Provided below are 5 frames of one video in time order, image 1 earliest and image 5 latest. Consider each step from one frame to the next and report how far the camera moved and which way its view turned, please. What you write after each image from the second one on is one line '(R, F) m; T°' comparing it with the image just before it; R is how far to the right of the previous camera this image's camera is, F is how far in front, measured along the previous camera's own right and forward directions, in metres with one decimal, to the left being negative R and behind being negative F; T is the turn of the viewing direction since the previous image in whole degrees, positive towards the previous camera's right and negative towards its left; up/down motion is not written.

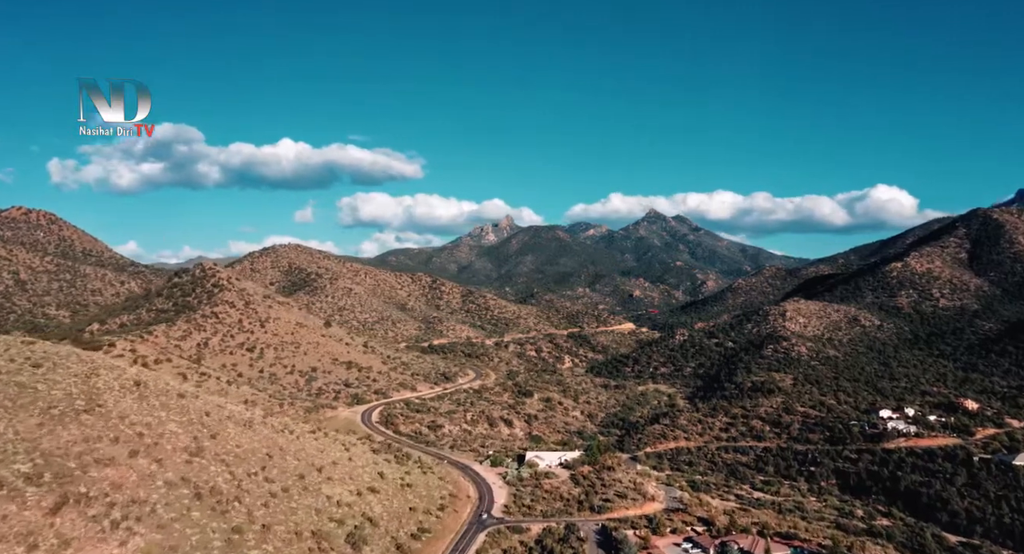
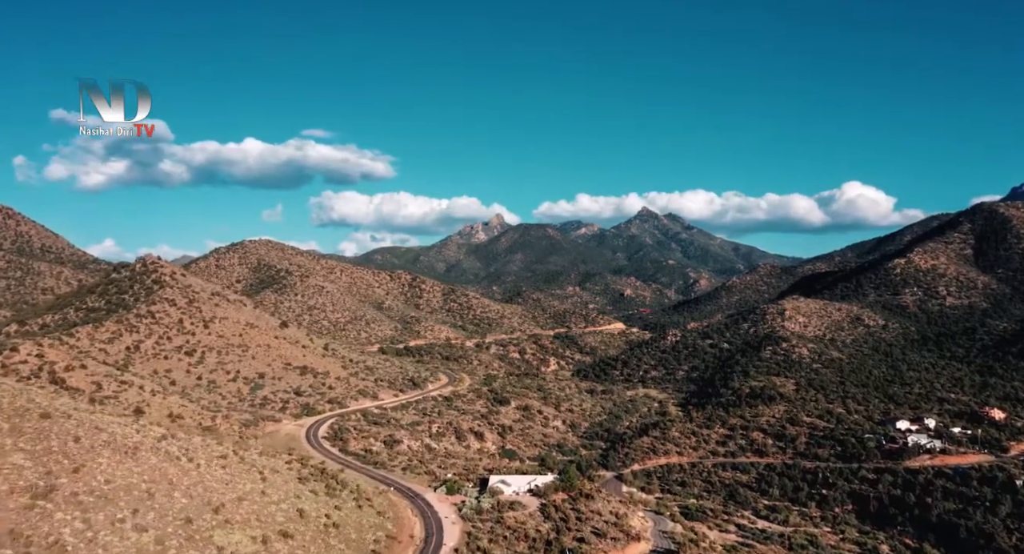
(+2.1, +10.3) m; +1°
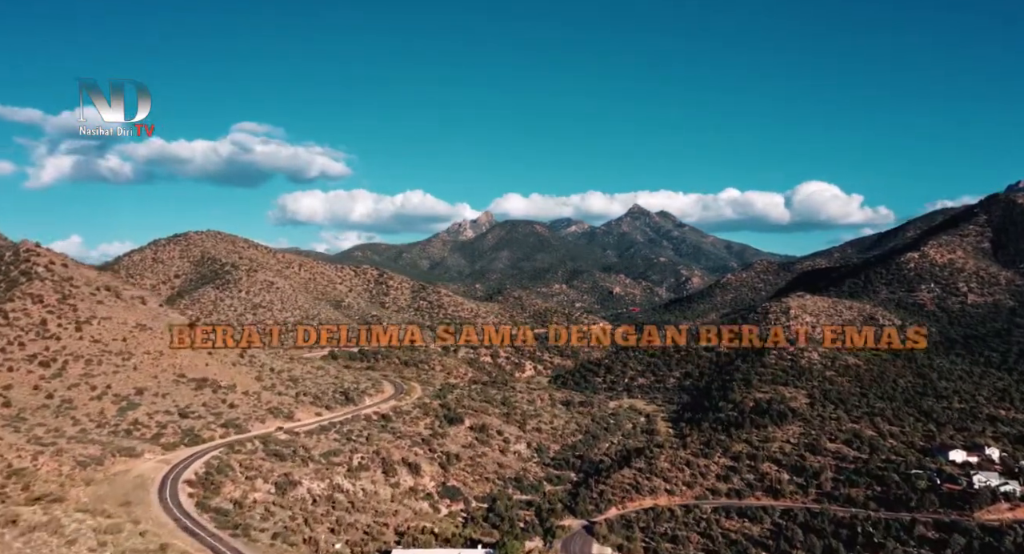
(+3.7, +17.9) m; +1°
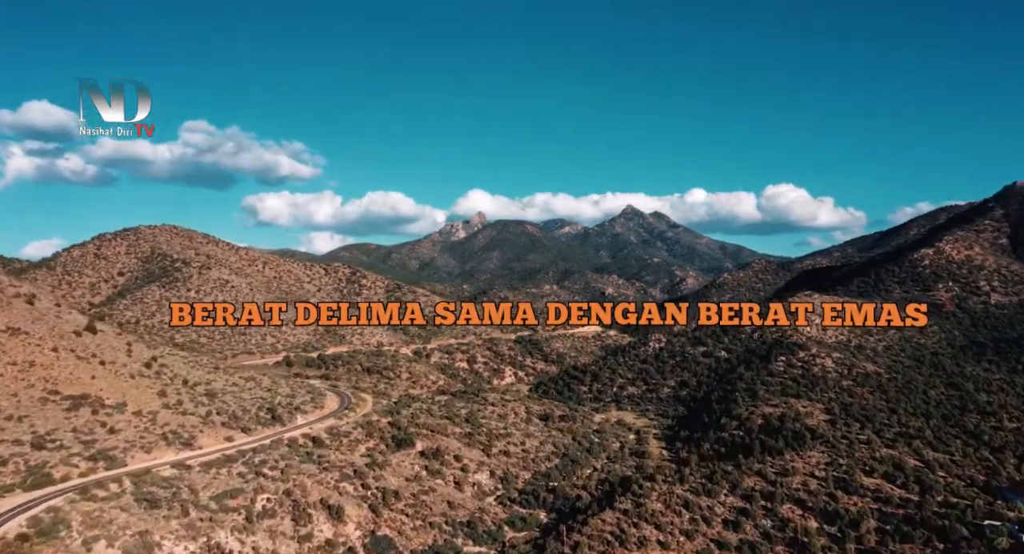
(+2.8, +14.2) m; 0°
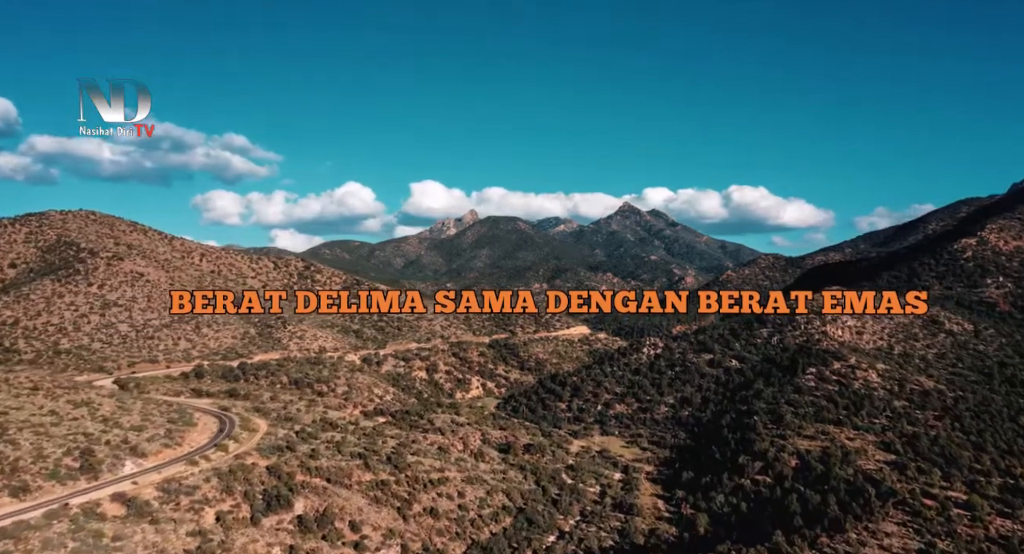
(+4.0, +21.8) m; 0°
